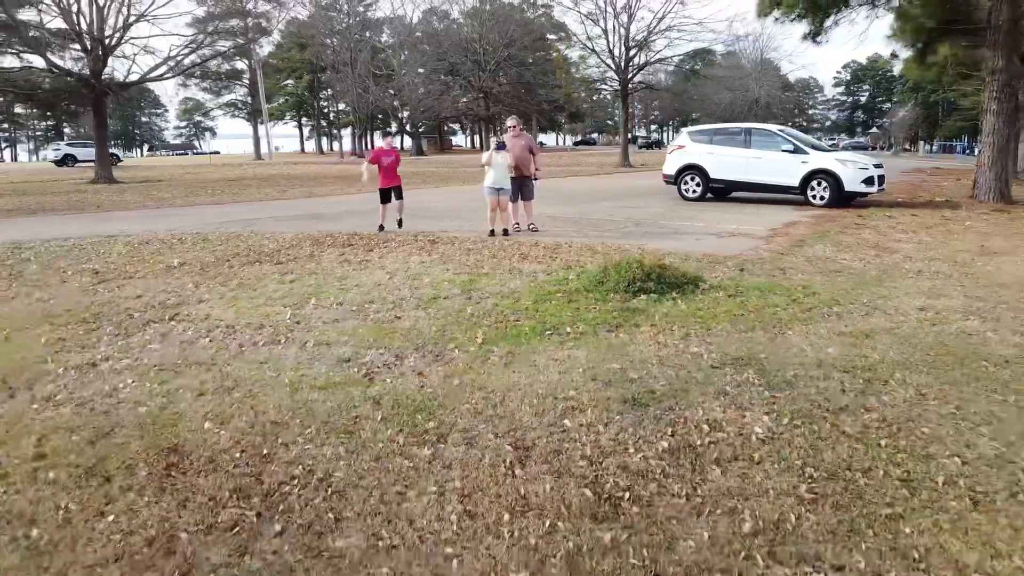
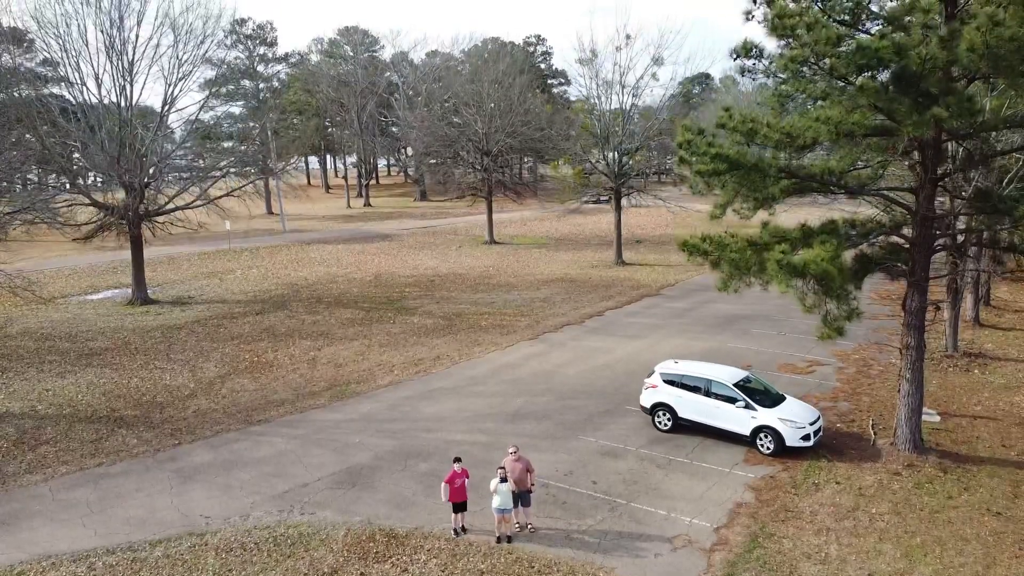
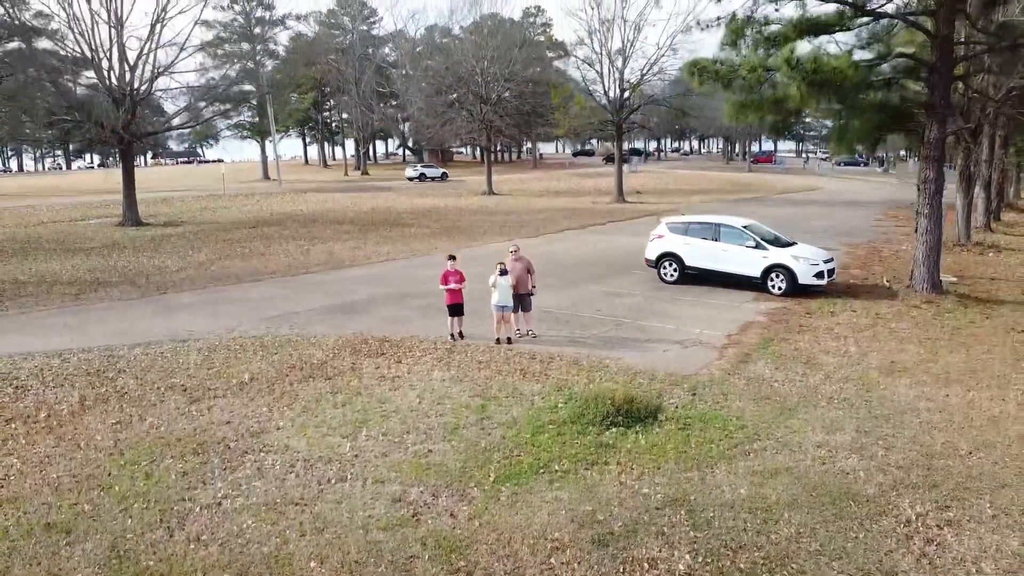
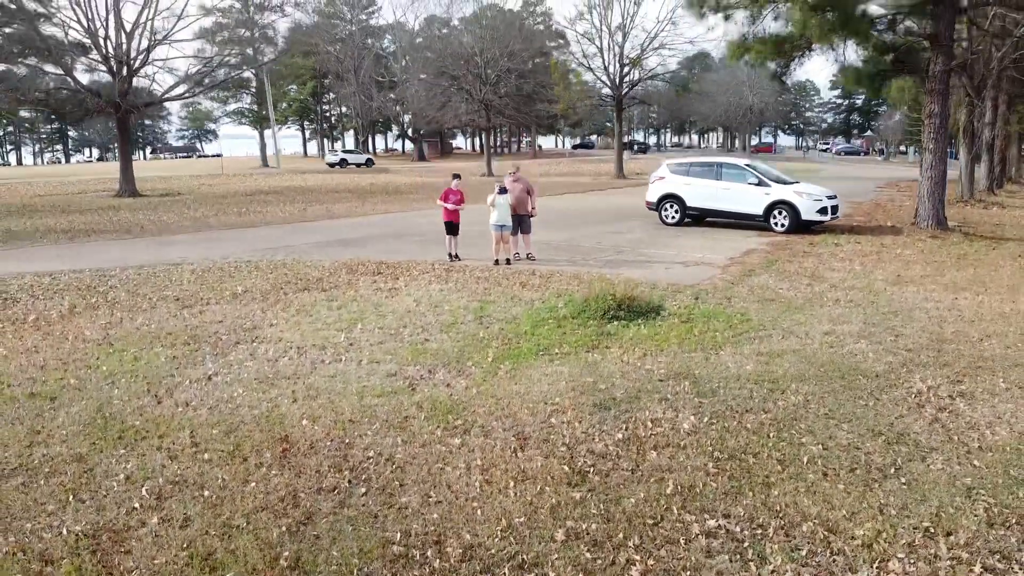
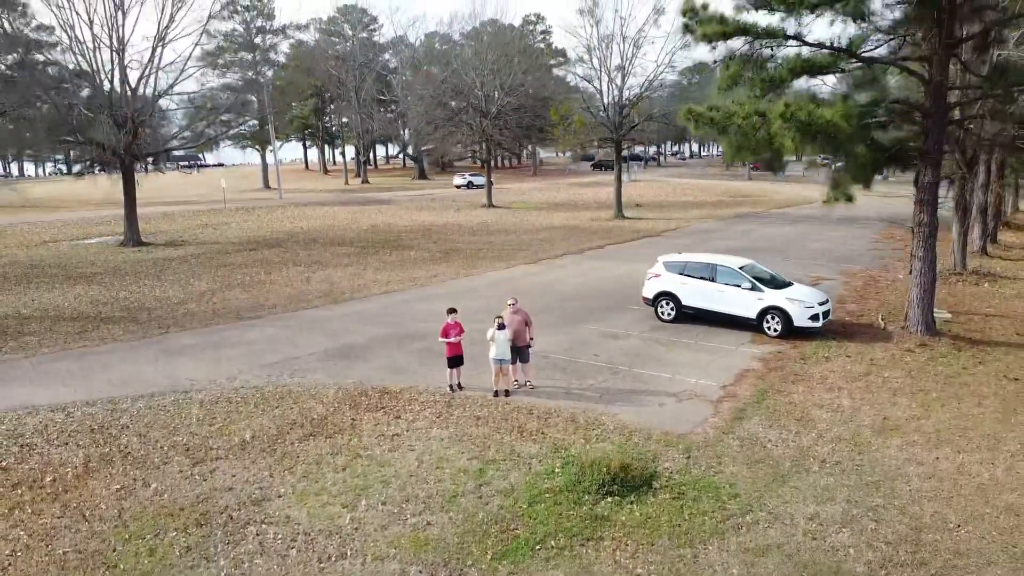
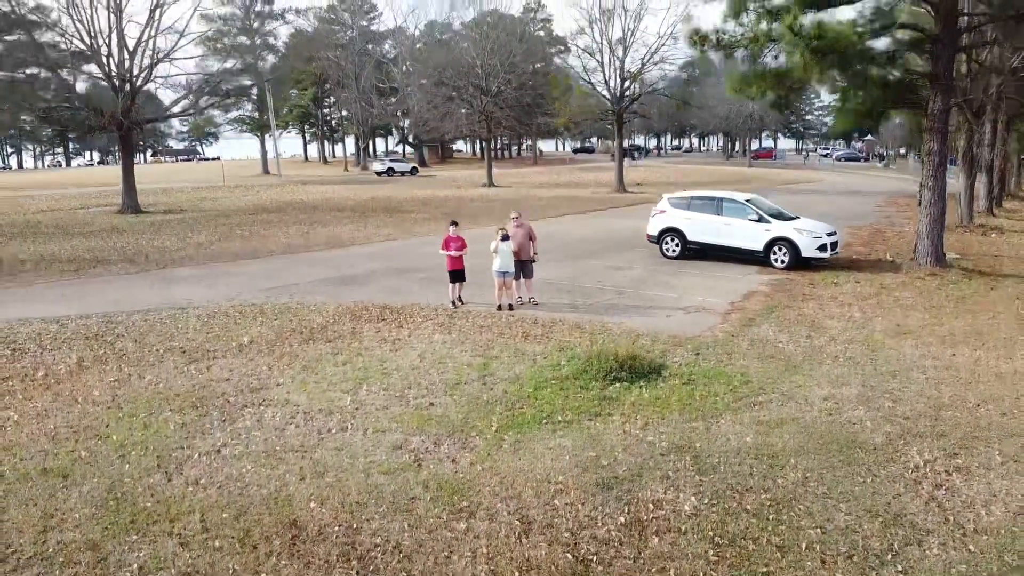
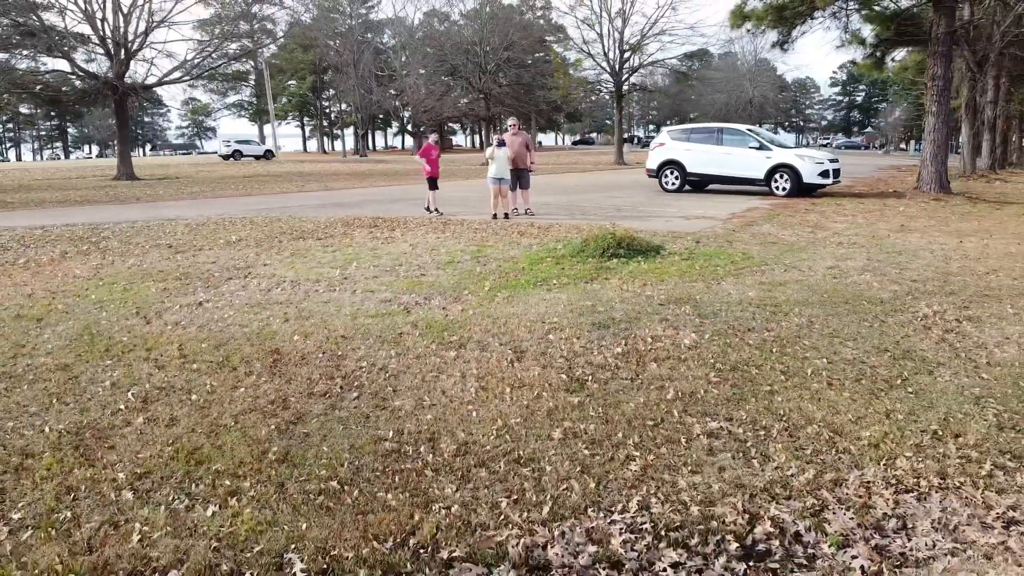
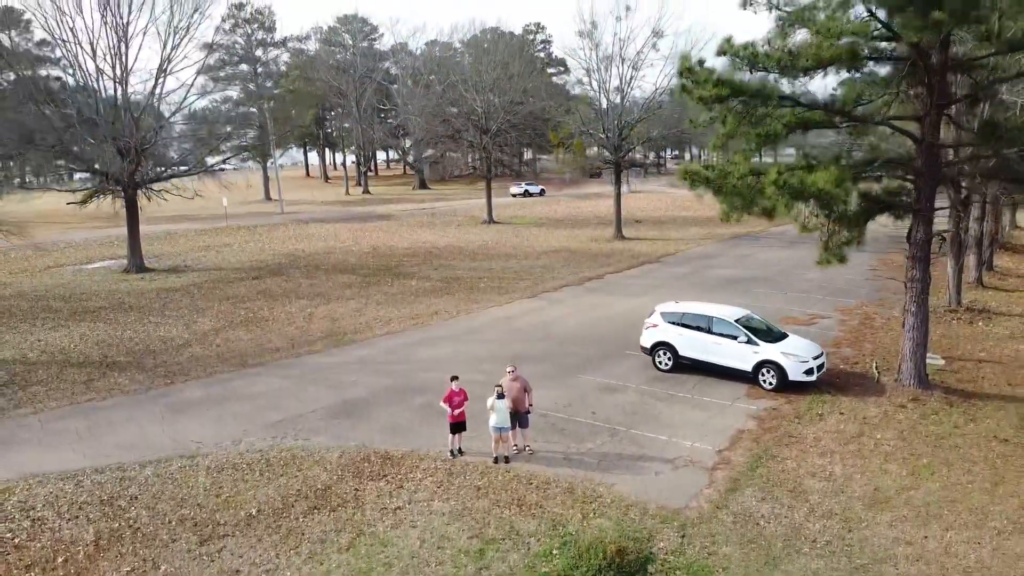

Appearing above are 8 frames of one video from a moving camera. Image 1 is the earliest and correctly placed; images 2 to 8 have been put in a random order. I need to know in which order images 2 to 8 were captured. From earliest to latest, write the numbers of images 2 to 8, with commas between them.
7, 4, 6, 3, 5, 8, 2
